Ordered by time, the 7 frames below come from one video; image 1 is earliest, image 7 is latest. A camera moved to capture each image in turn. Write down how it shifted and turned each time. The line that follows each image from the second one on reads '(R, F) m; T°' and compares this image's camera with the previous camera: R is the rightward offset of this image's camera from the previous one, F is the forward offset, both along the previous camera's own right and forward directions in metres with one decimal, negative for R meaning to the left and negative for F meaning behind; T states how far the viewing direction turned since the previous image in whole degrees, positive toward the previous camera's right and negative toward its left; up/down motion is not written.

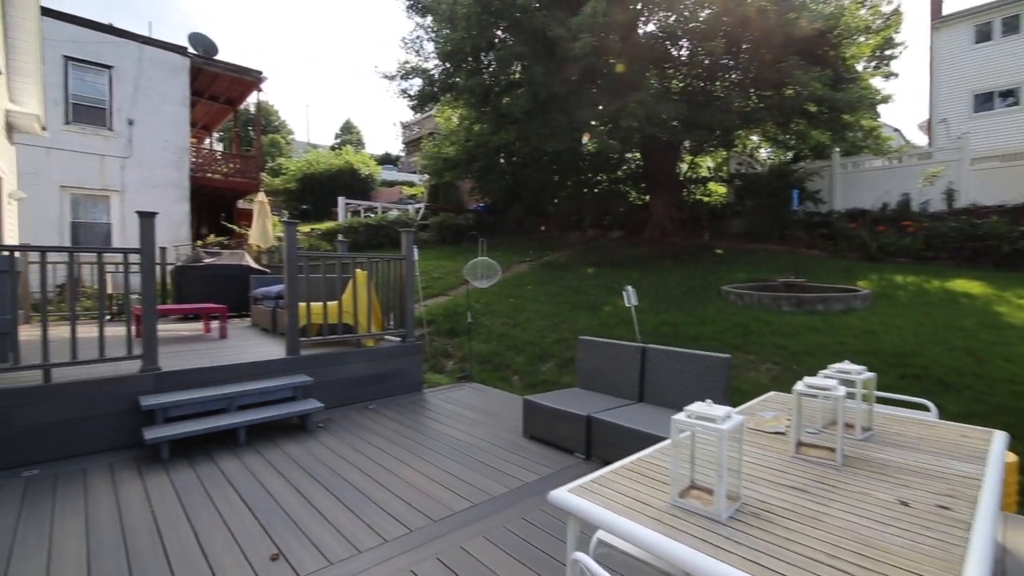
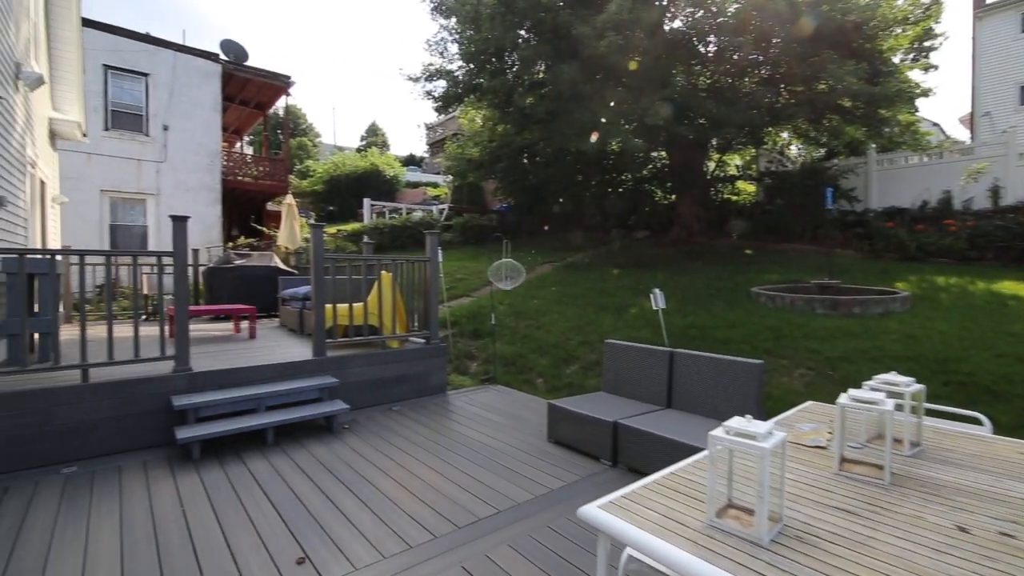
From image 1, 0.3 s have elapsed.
(0.0, 0.0) m; -3°
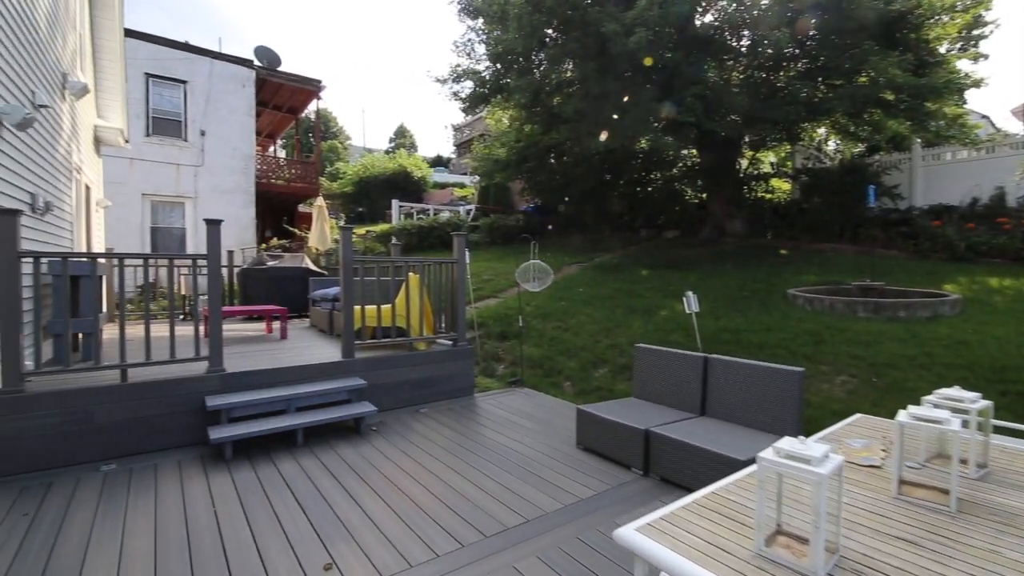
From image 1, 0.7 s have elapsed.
(0.0, +0.1) m; -3°
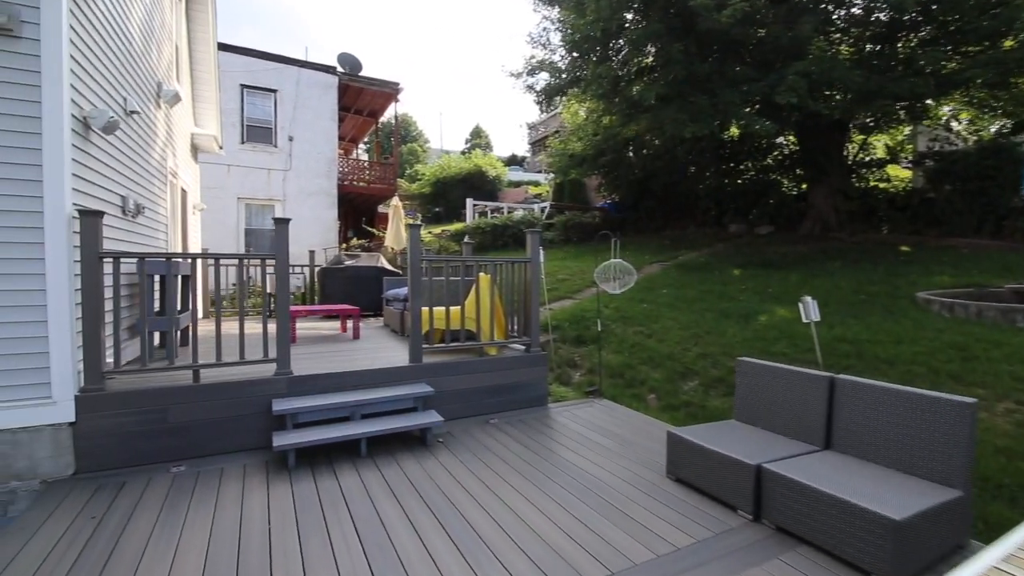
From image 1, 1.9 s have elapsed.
(0.0, +0.4) m; -9°
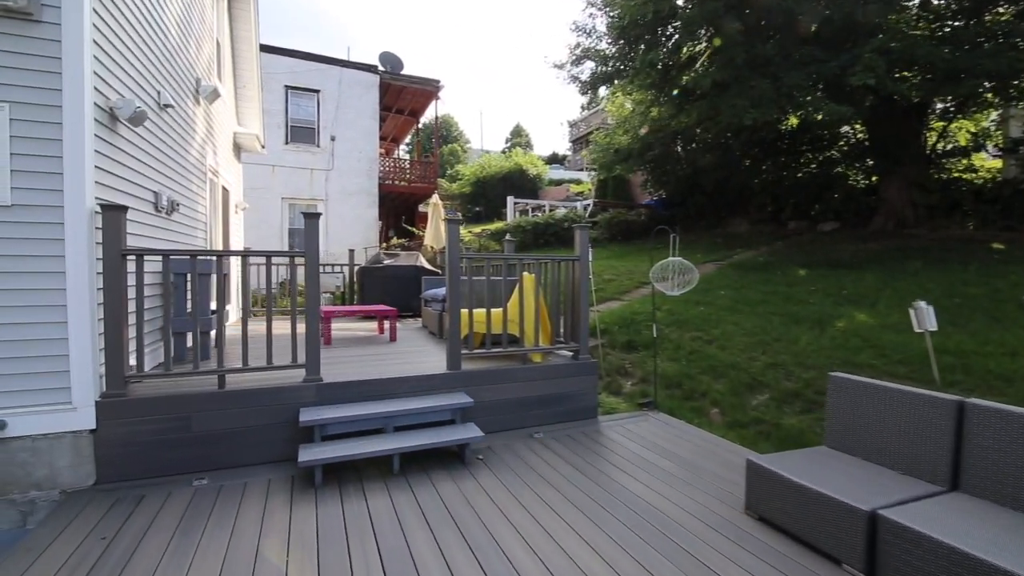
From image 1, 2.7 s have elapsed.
(-0.1, +0.4) m; -5°
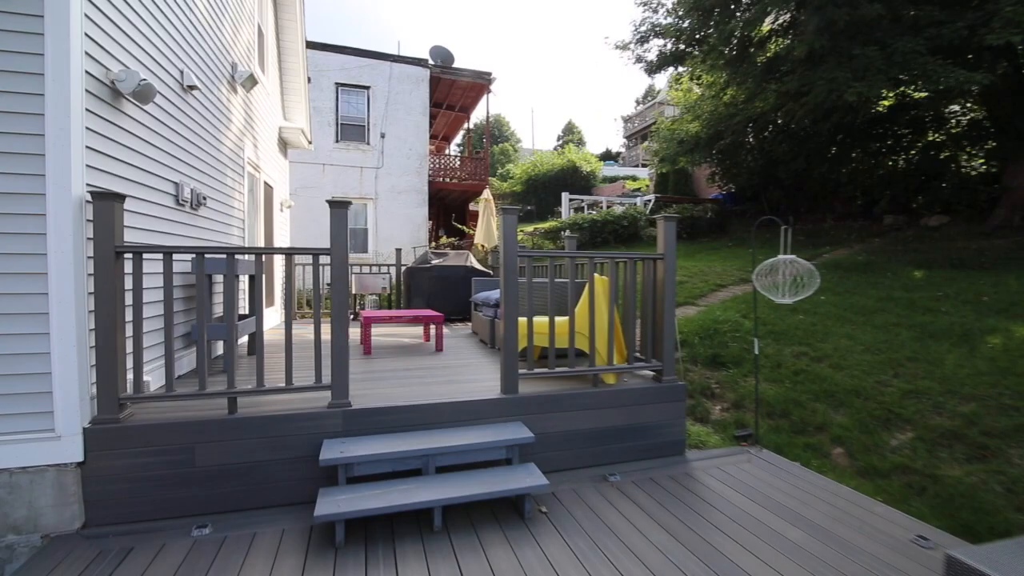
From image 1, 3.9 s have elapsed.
(-0.1, +0.8) m; -6°
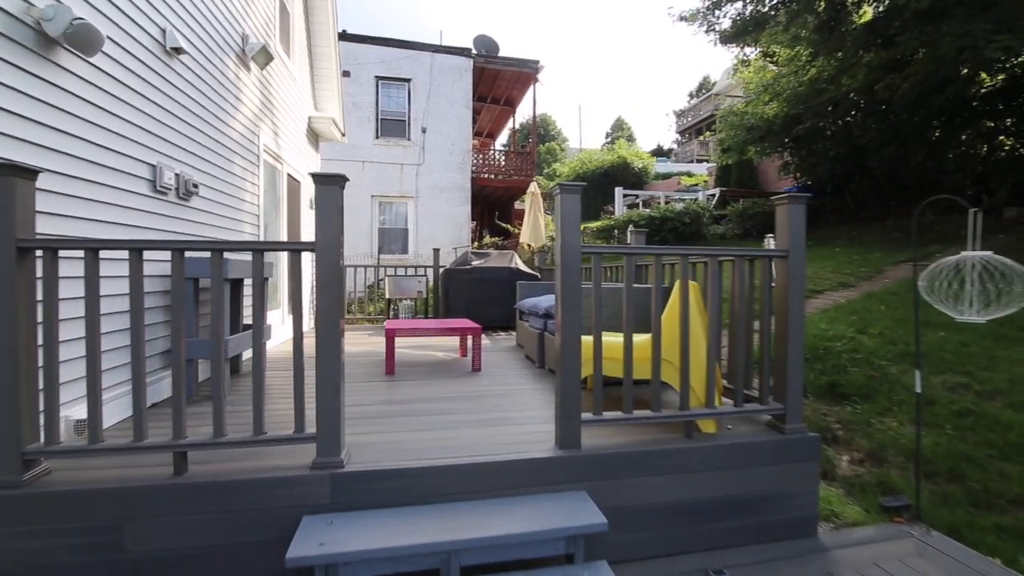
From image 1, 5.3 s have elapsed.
(-0.1, +1.0) m; -5°
